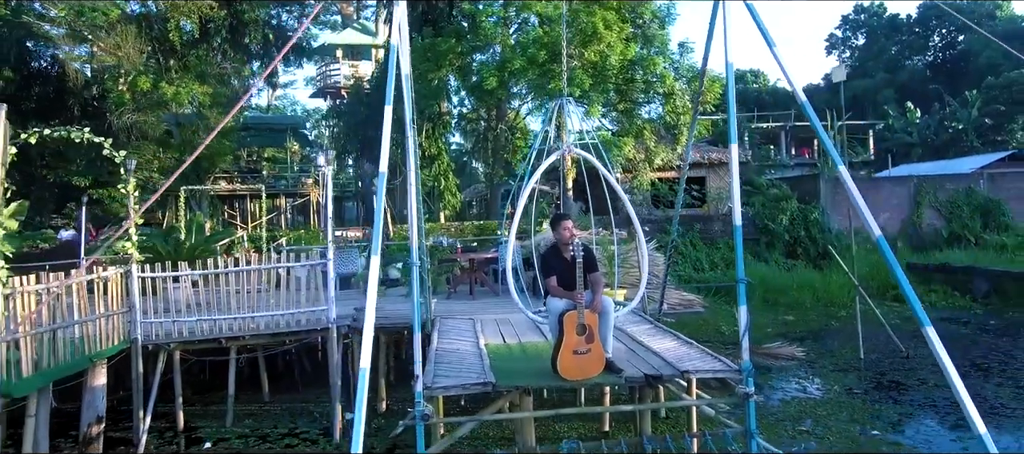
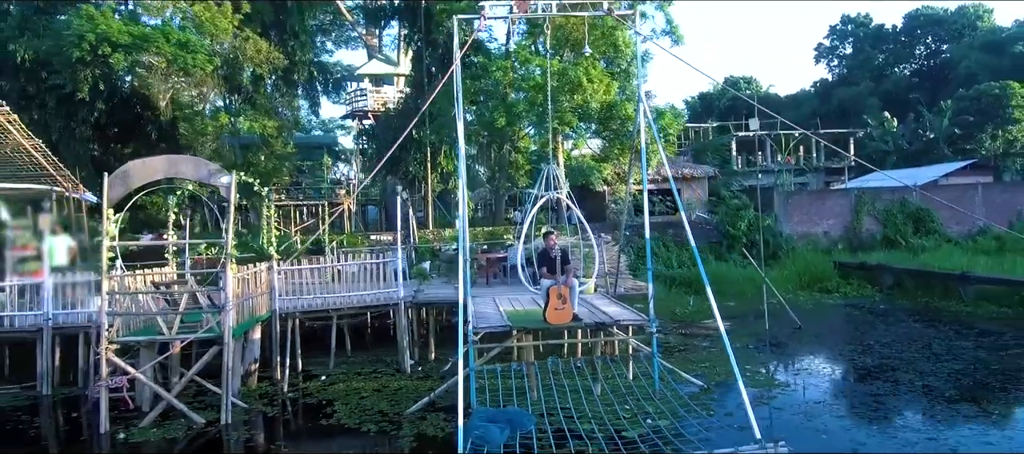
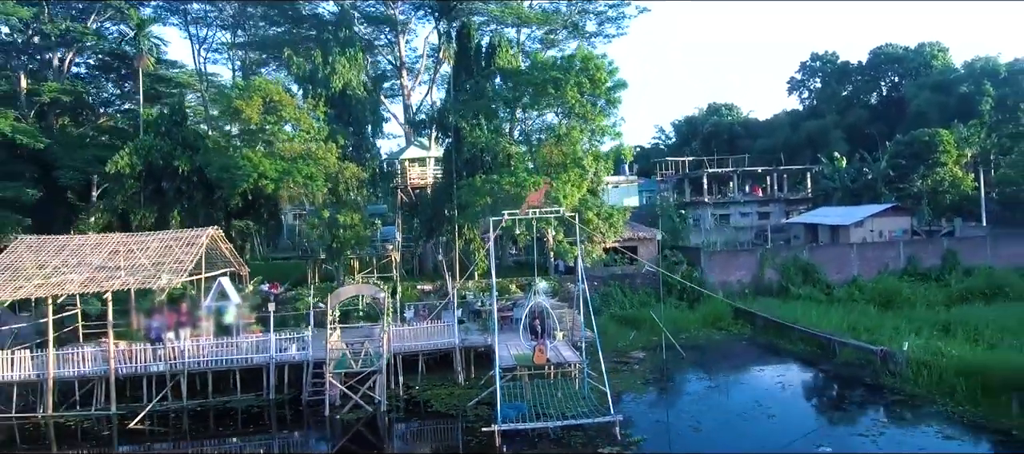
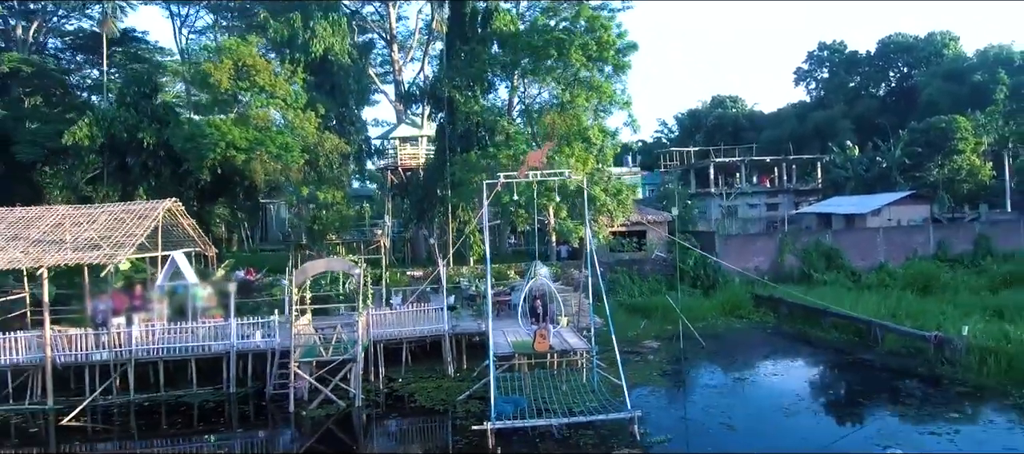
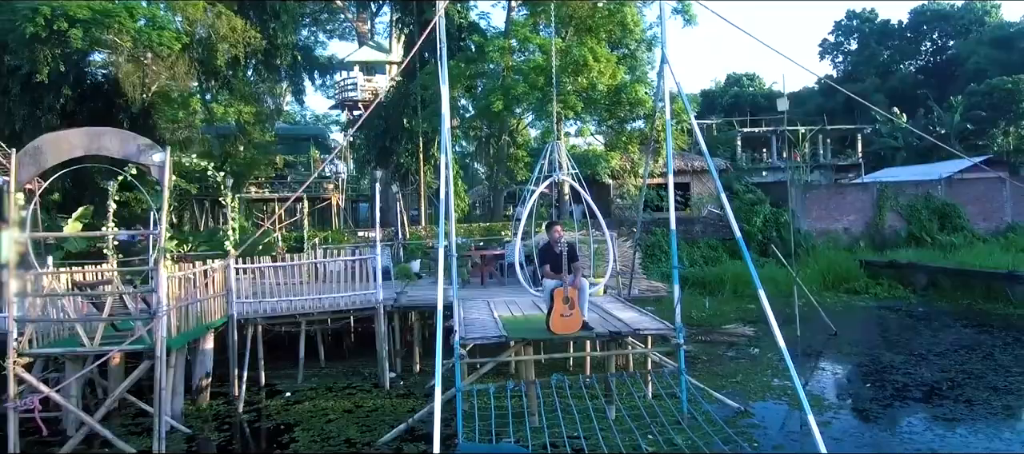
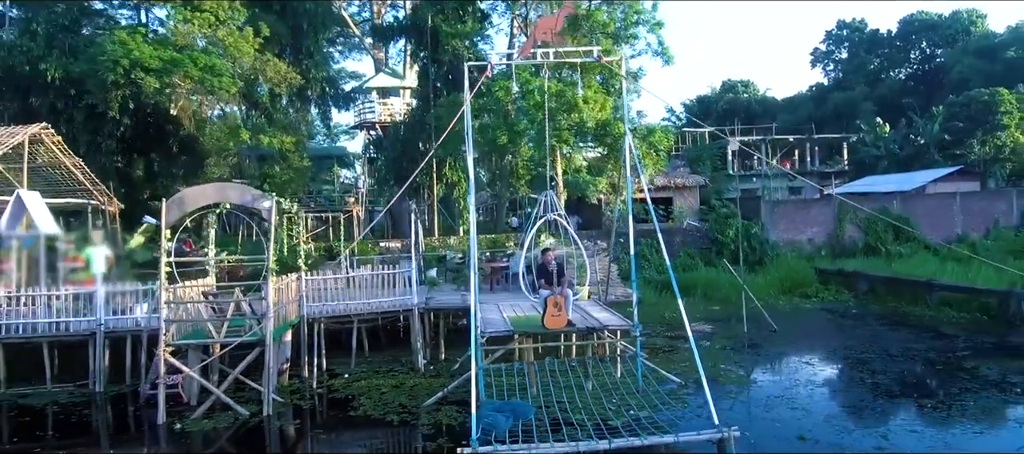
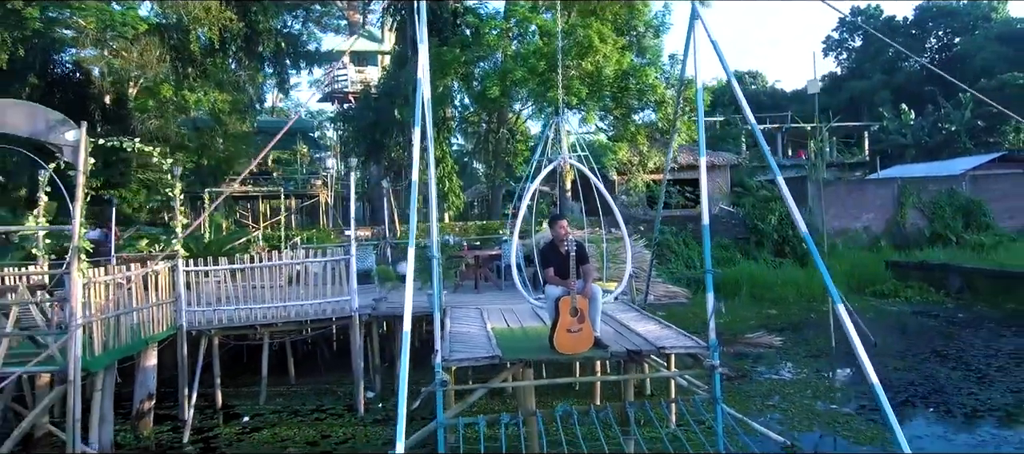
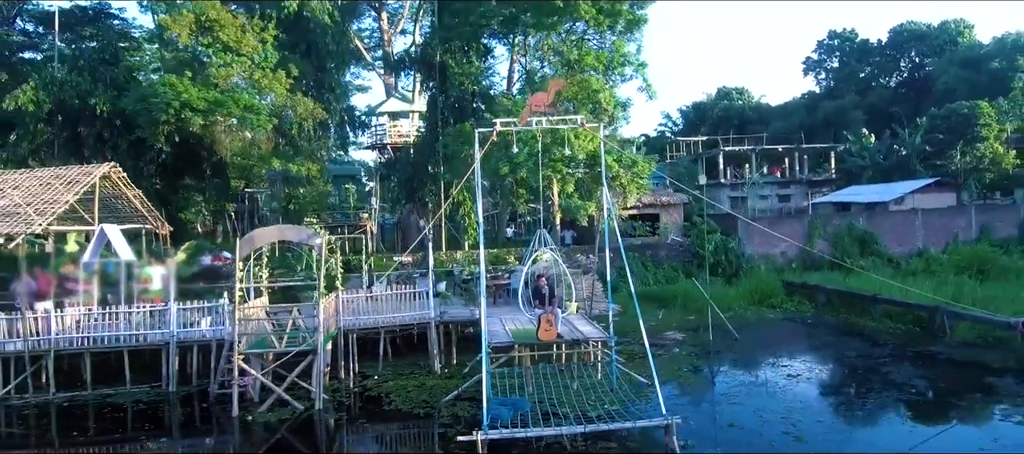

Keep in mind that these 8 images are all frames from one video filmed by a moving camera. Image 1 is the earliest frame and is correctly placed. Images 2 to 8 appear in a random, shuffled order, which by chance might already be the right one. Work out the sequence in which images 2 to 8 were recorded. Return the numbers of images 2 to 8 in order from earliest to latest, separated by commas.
7, 5, 2, 6, 8, 4, 3
